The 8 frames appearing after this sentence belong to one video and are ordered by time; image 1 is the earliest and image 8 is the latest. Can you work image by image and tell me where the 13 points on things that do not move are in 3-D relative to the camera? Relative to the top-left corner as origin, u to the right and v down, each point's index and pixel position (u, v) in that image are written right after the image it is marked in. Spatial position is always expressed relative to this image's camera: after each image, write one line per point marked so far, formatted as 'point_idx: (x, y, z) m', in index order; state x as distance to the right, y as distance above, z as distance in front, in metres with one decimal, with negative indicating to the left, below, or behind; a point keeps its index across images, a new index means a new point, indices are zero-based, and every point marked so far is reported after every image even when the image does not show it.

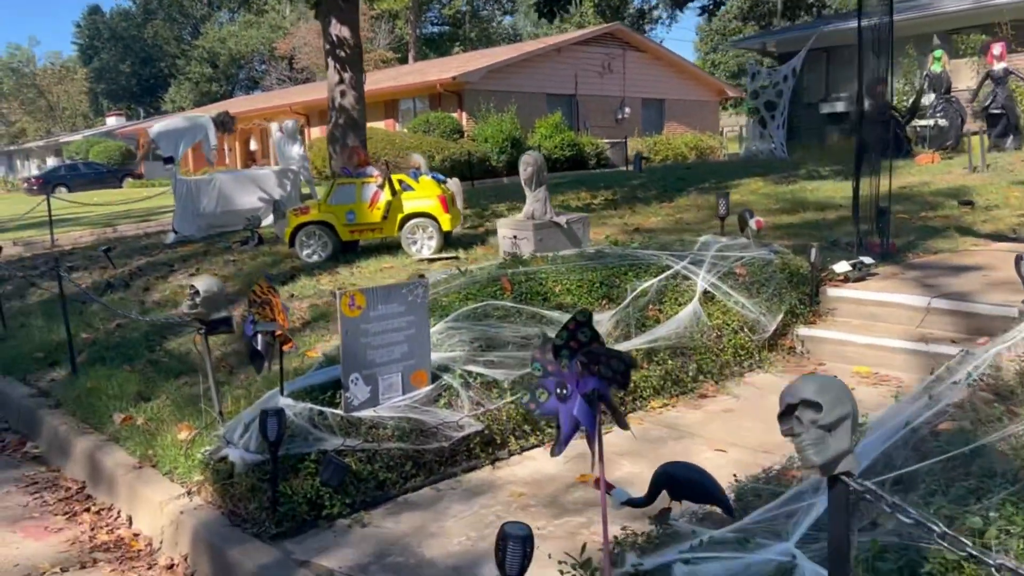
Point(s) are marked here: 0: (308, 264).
0: (-2.1, +0.3, +9.2) m
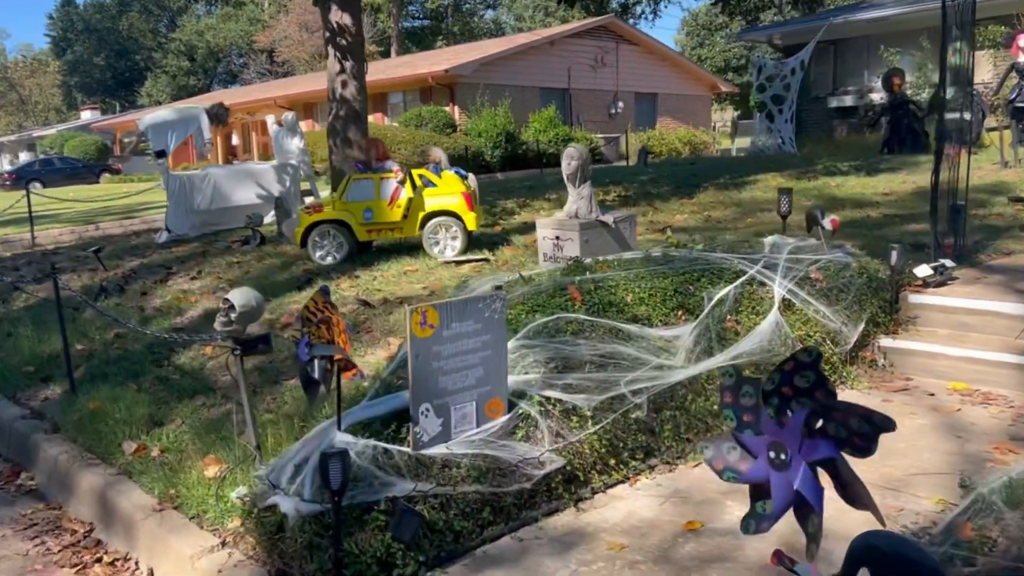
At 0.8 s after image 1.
0: (-1.8, +0.2, +8.5) m
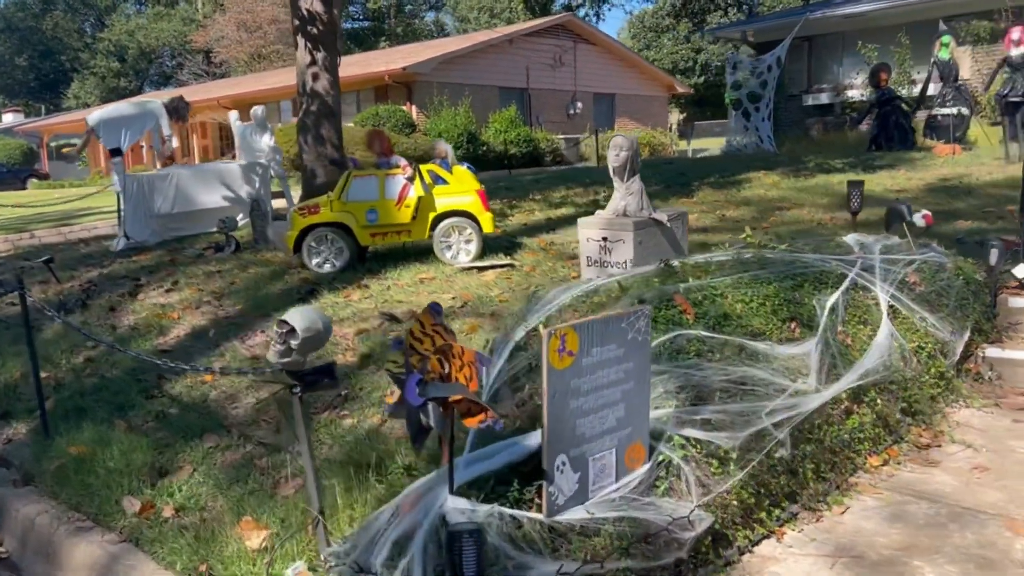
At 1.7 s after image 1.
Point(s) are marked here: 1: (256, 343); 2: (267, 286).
0: (-1.7, +0.1, +7.5) m
1: (-1.7, -0.4, +5.8) m
2: (-2.0, 0.0, +7.3) m
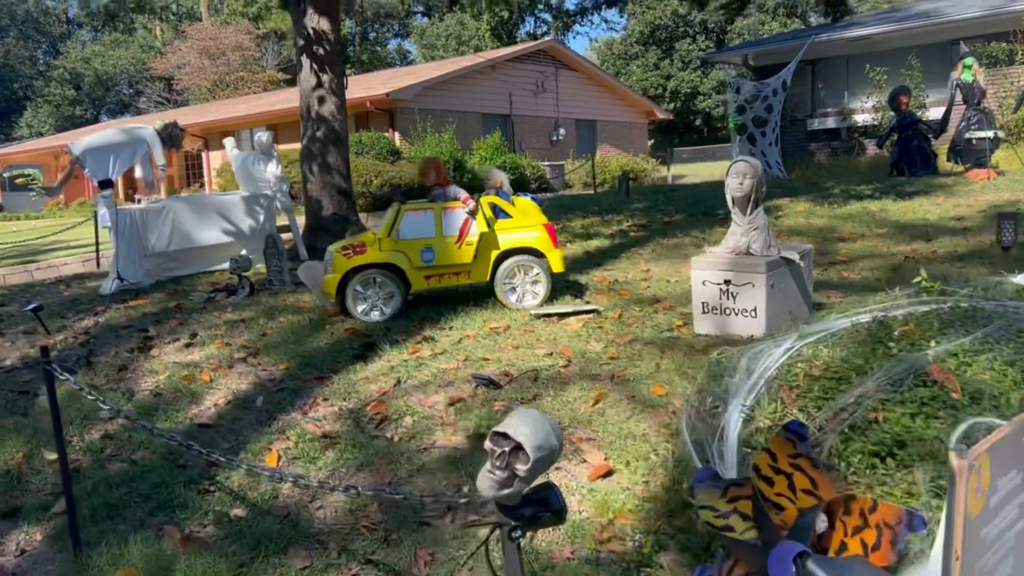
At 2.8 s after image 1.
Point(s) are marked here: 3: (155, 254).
0: (-1.1, -0.3, +6.5) m
1: (-1.1, -0.7, +4.8) m
2: (-1.5, -0.4, +6.3) m
3: (-4.1, +0.4, +10.0) m
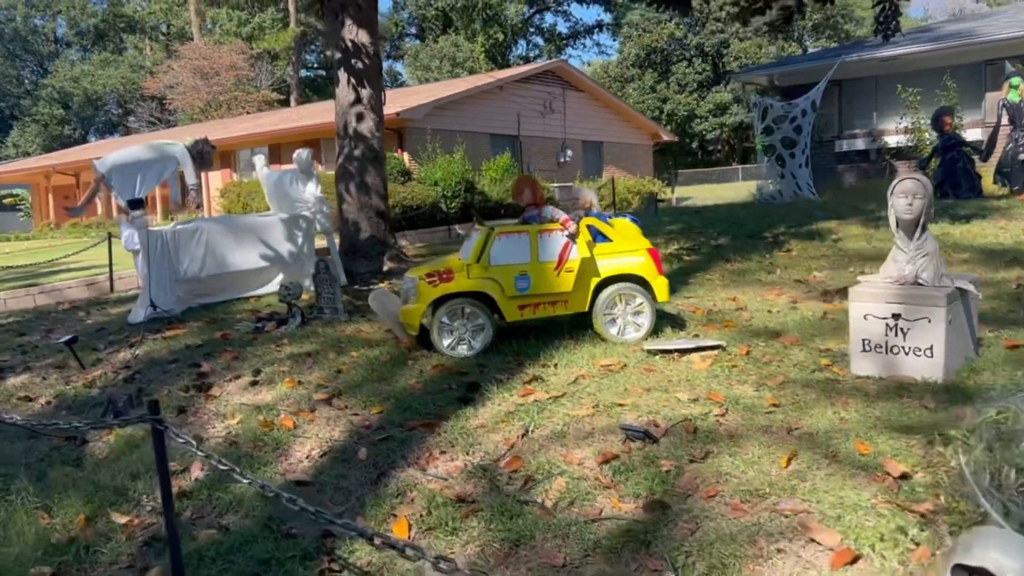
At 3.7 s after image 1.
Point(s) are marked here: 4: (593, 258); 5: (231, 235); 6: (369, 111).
0: (-0.4, -0.5, +5.8) m
1: (-0.3, -0.9, +4.1) m
2: (-0.7, -0.6, +5.6) m
3: (-3.5, +0.1, +9.3) m
4: (+0.6, +0.2, +5.9) m
5: (-3.1, +0.6, +9.6) m
6: (-1.8, +2.2, +11.0) m
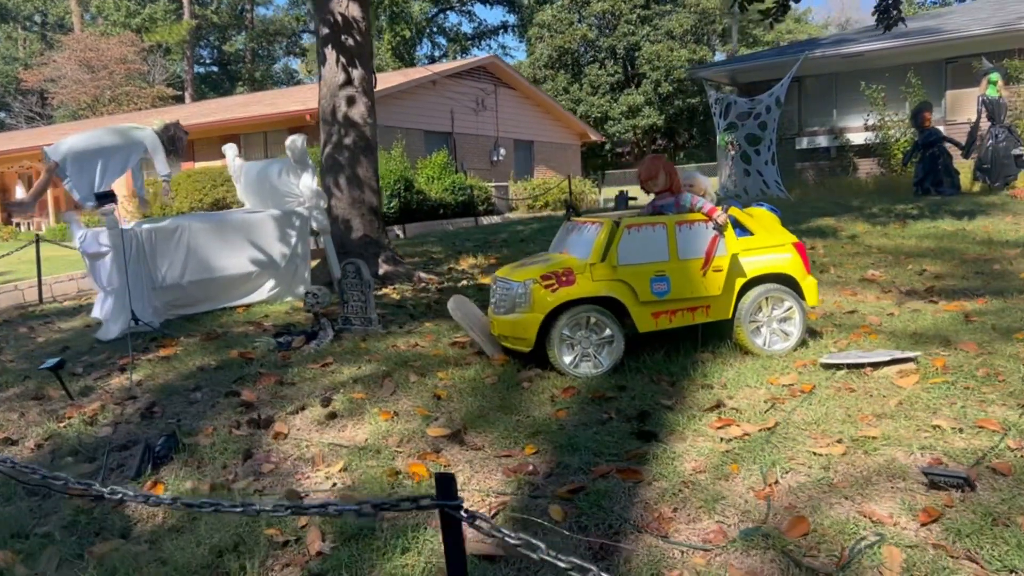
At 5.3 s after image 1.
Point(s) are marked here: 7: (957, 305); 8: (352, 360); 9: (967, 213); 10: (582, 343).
0: (+0.4, -0.5, +4.8) m
1: (+0.7, -0.9, +3.1) m
2: (+0.1, -0.6, +4.5) m
3: (-3.1, 0.0, +7.9) m
4: (+1.3, +0.2, +5.0) m
5: (-2.8, +0.5, +8.2) m
6: (-1.7, +2.2, +9.7) m
7: (+3.2, -0.1, +6.3) m
8: (-1.1, -0.5, +5.8) m
9: (+6.5, +1.1, +12.3) m
10: (+0.4, -0.3, +4.9) m
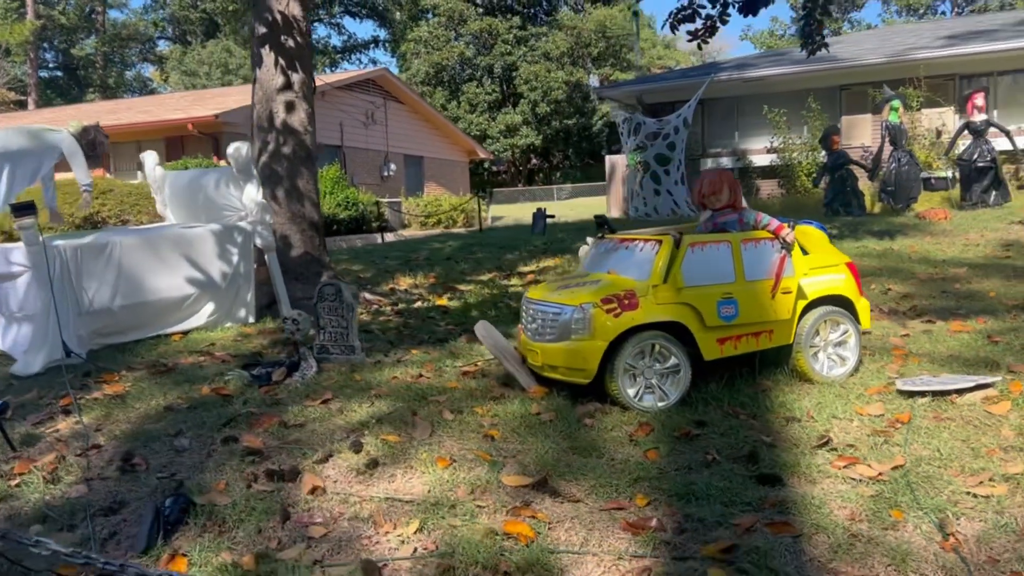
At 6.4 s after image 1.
0: (+0.7, -0.6, +4.3) m
1: (+1.2, -1.0, +2.7) m
2: (+0.4, -0.7, +4.0) m
3: (-3.3, -0.2, +6.9) m
4: (+1.6, +0.1, +4.7) m
5: (-3.0, +0.3, +7.3) m
6: (-2.1, +1.9, +9.0) m
7: (+3.2, -0.3, +6.3) m
8: (-0.9, -0.6, +5.1) m
9: (+5.5, +0.8, +12.8) m
10: (+0.7, -0.4, +4.4) m
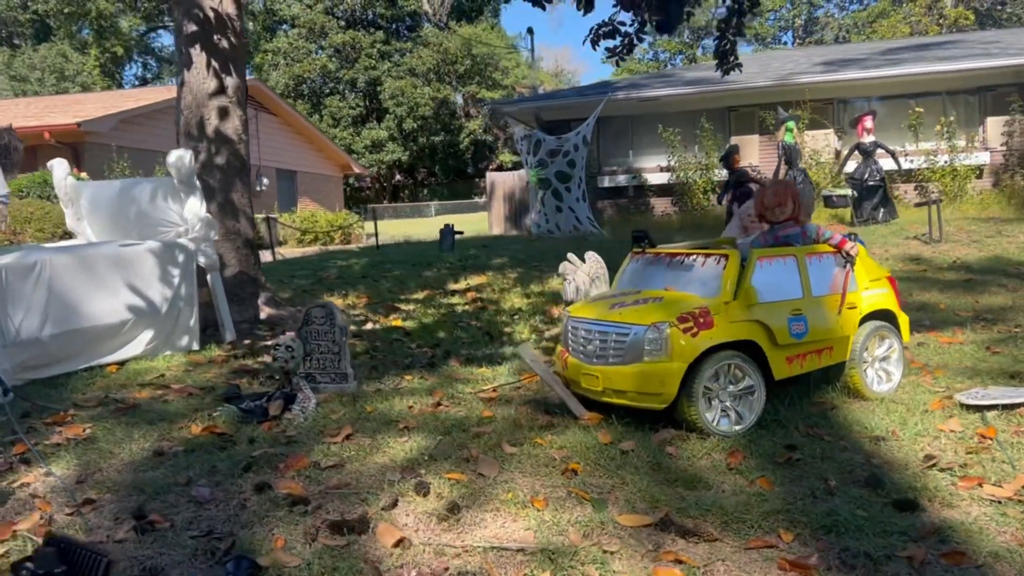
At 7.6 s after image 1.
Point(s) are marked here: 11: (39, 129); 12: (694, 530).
0: (+1.0, -0.7, +4.1) m
1: (+1.8, -1.0, +2.6) m
2: (+0.8, -0.8, +3.7) m
3: (-3.3, -0.4, +5.9) m
4: (+1.8, 0.0, +4.6) m
5: (-3.1, +0.1, +6.4) m
6: (-2.6, +1.7, +8.2) m
7: (+3.2, -0.4, +6.4) m
8: (-0.7, -0.7, +4.6) m
9: (+4.3, +0.6, +13.3) m
10: (+1.0, -0.5, +4.2) m
11: (-10.3, +3.6, +19.5) m
12: (+0.7, -0.9, +3.3) m
